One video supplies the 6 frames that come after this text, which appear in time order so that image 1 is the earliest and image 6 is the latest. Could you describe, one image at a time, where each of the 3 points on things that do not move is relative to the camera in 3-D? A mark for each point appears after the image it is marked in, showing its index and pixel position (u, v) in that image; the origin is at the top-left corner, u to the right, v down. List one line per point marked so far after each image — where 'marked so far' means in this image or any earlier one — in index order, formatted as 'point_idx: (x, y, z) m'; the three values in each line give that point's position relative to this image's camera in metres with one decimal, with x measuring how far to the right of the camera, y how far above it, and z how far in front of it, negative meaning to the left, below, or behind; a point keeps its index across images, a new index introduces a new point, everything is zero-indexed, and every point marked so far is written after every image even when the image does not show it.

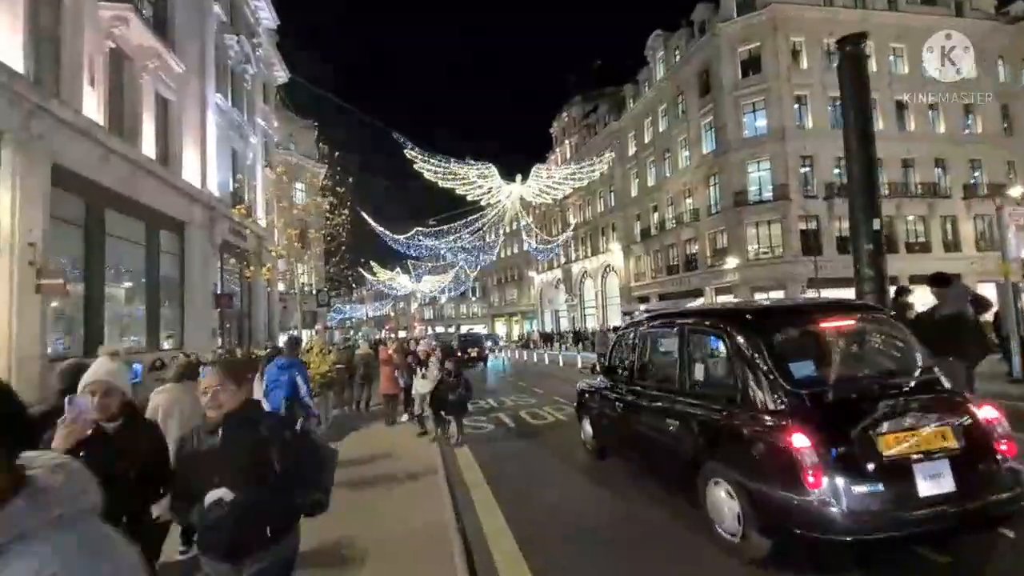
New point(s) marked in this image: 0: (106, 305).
0: (-9.5, -0.4, +14.5) m
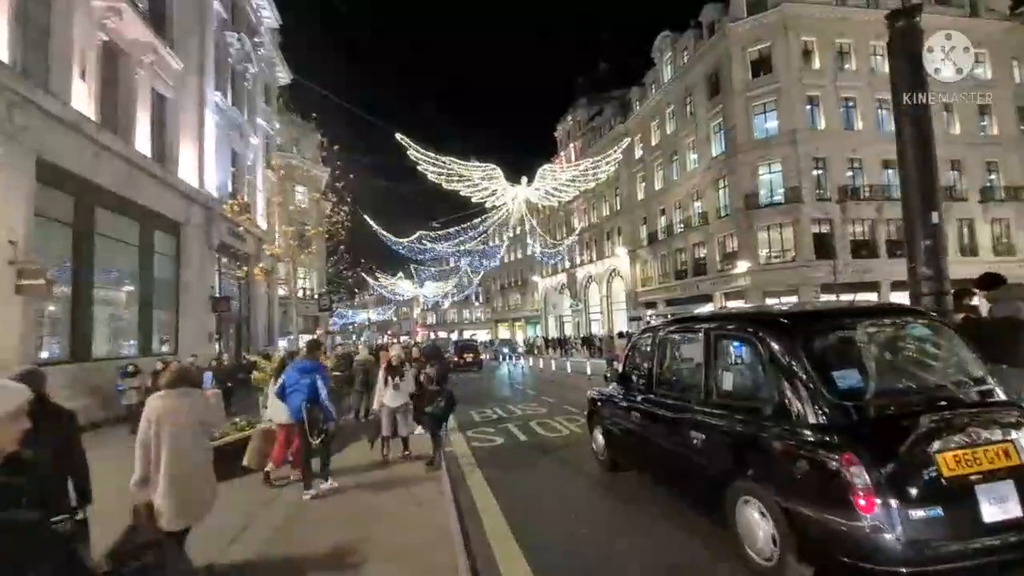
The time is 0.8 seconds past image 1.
0: (-9.3, -0.4, +13.8) m
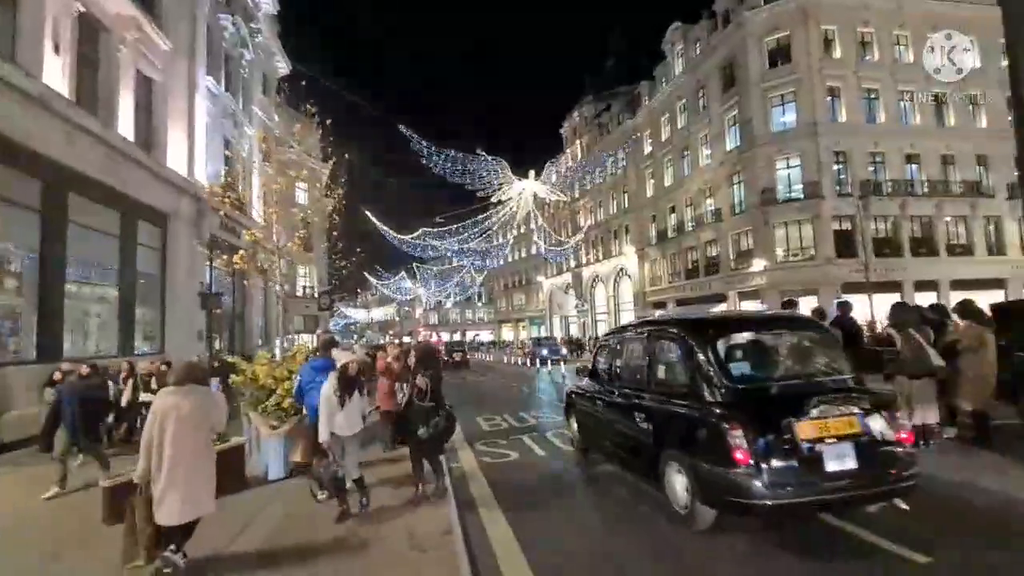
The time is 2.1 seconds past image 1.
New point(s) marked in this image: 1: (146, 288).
0: (-9.0, -0.3, +12.6) m
1: (-9.5, 0.0, +16.0) m
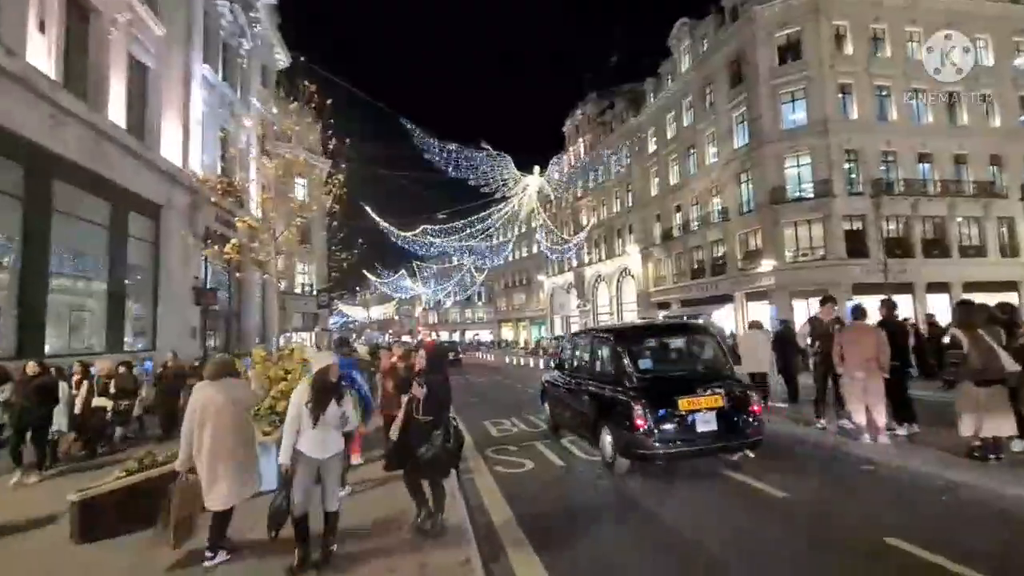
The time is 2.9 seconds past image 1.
0: (-8.8, -0.2, +12.0) m
1: (-9.3, +0.1, +15.3) m
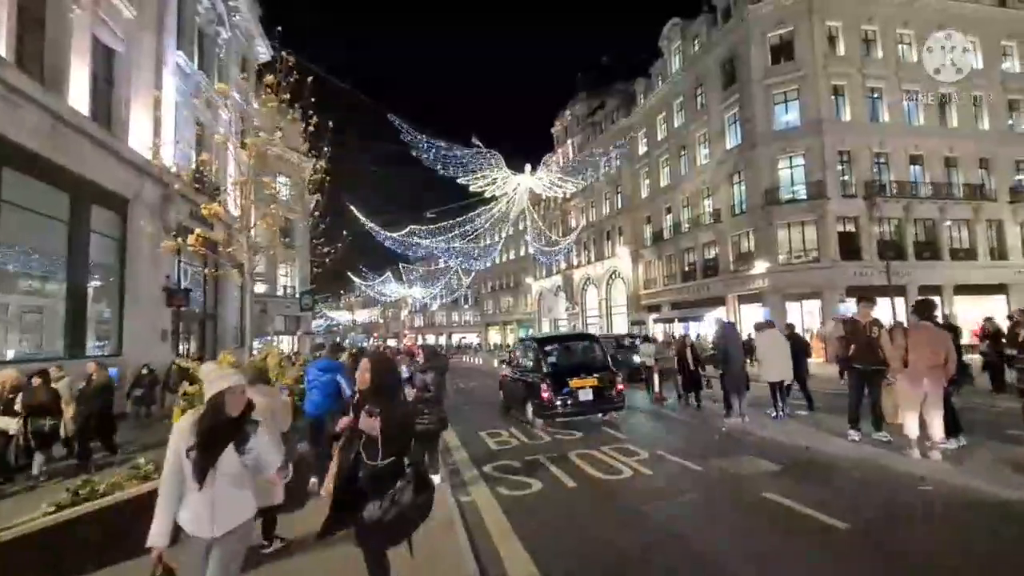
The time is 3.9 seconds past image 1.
0: (-8.9, -0.1, +10.9) m
1: (-9.4, +0.1, +14.2) m
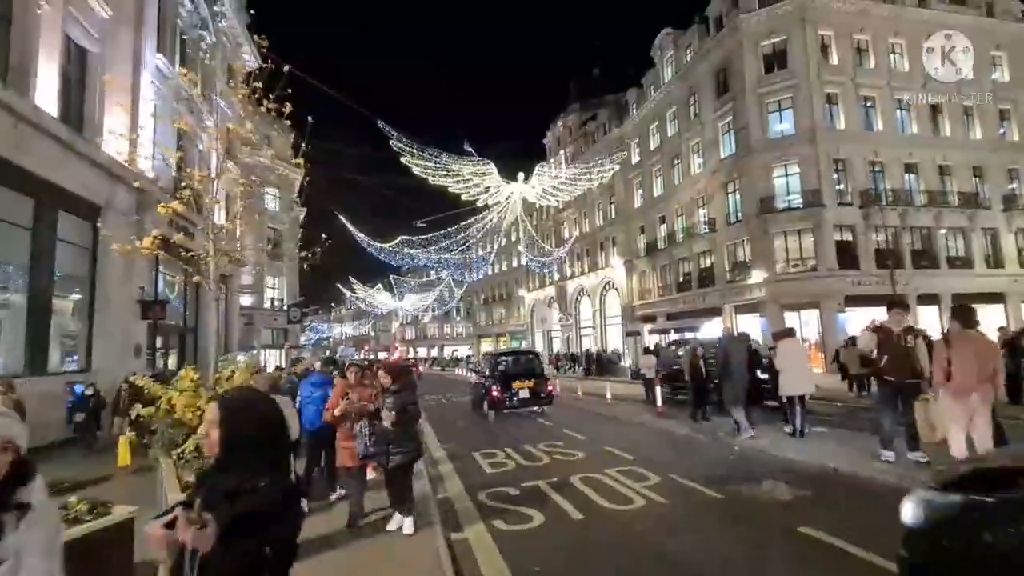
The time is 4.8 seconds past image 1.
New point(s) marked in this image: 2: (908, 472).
0: (-9.0, -0.3, +10.1) m
1: (-9.6, -0.1, +13.4) m
2: (+4.8, -2.2, +7.5) m
